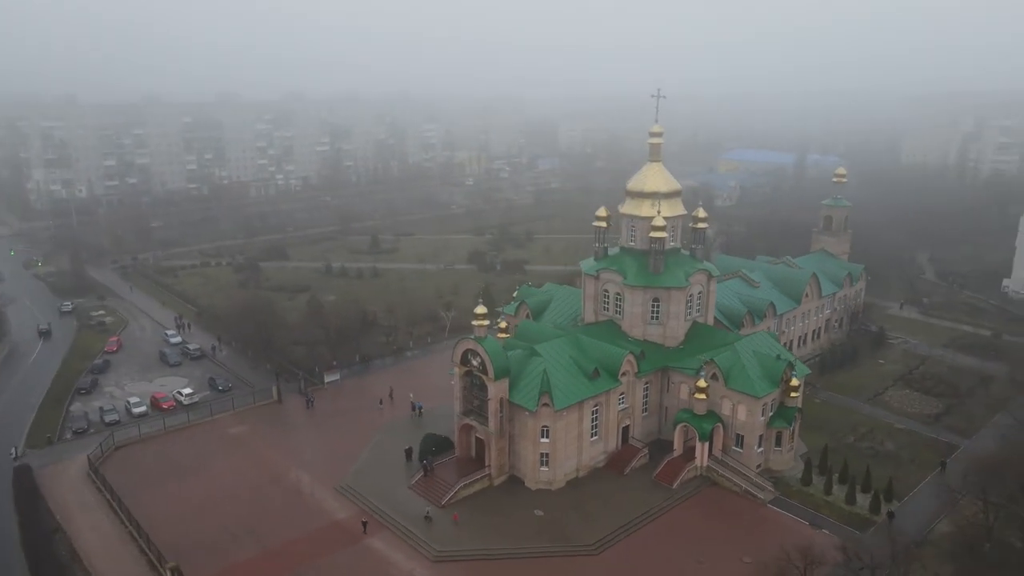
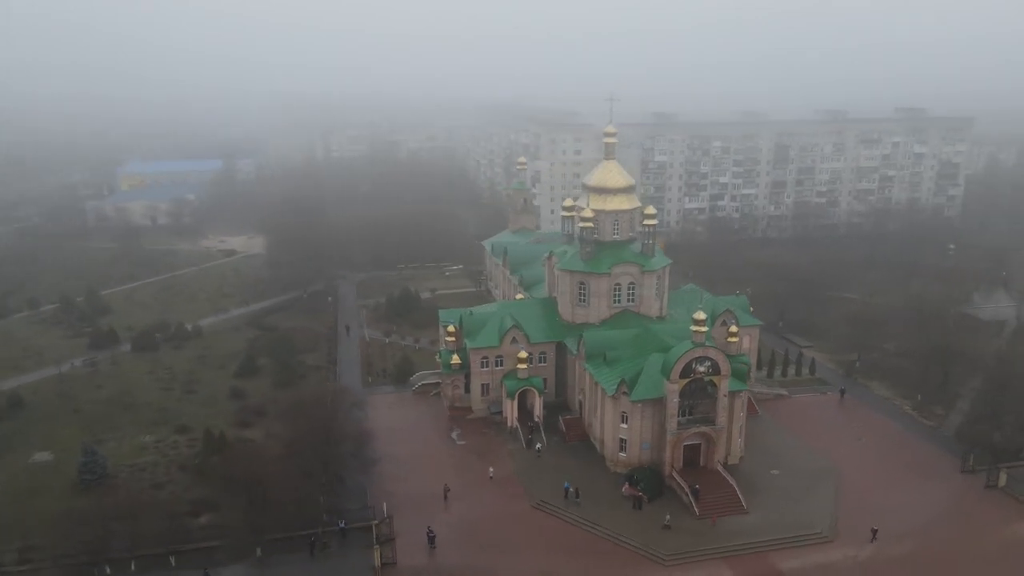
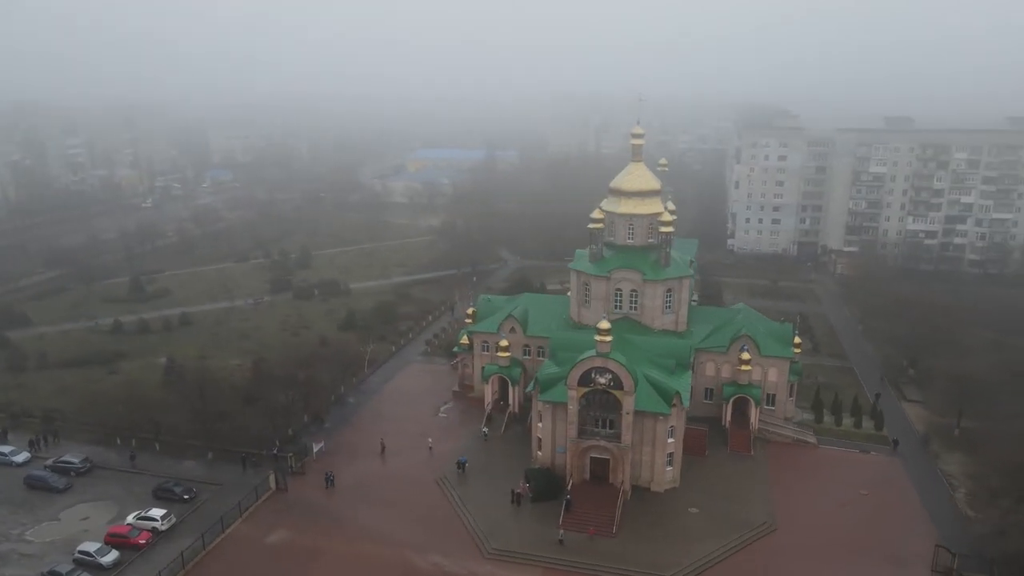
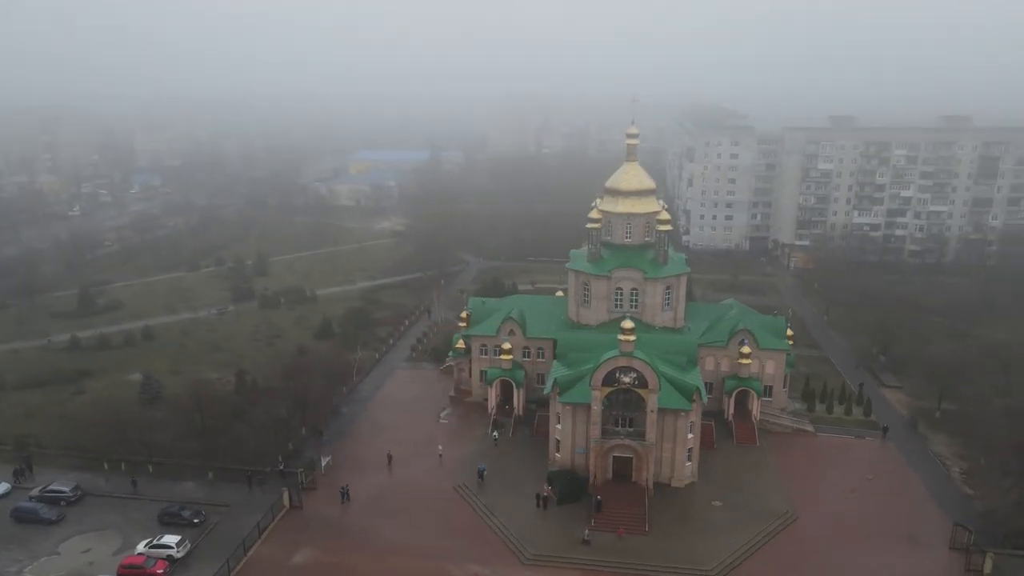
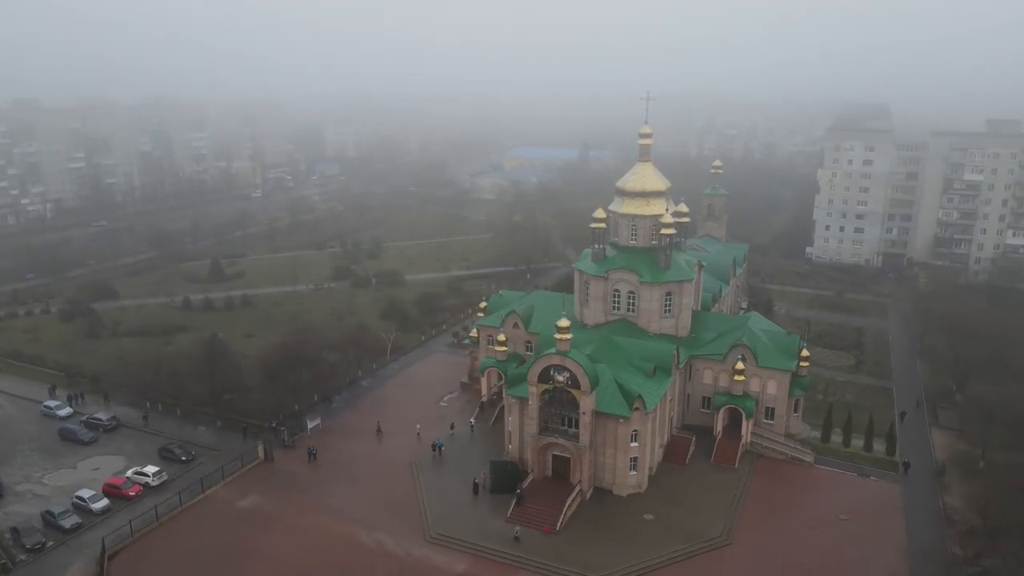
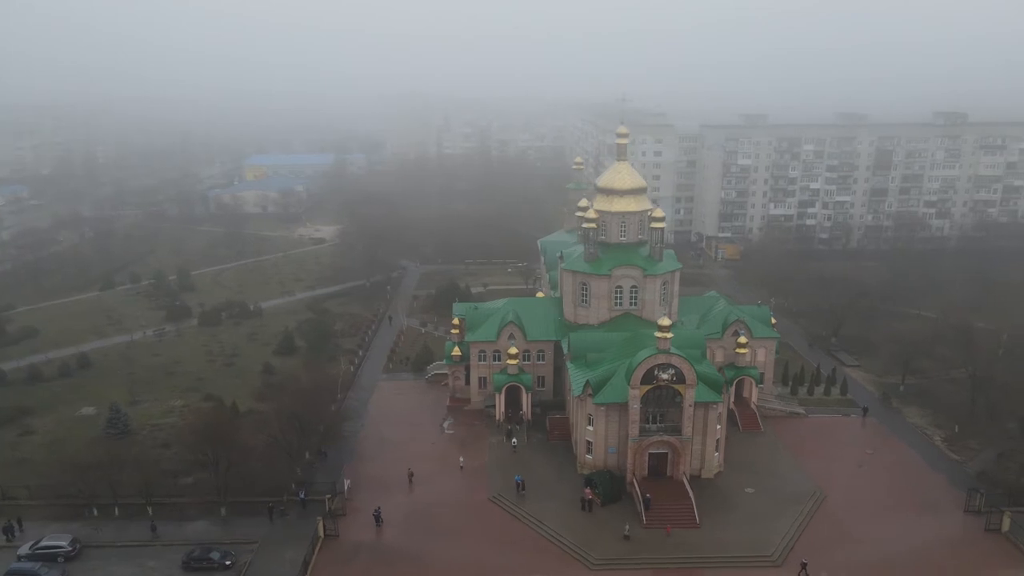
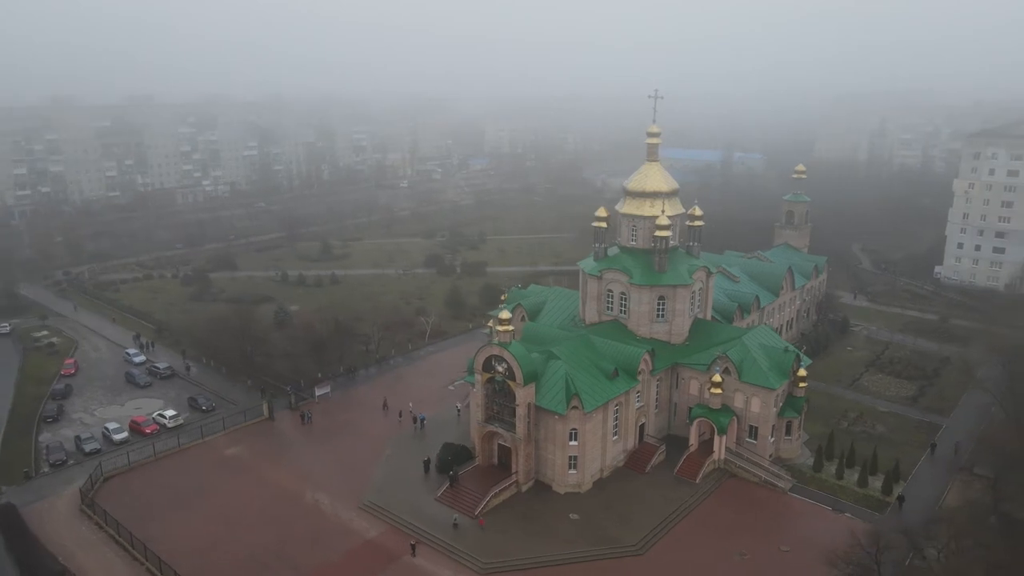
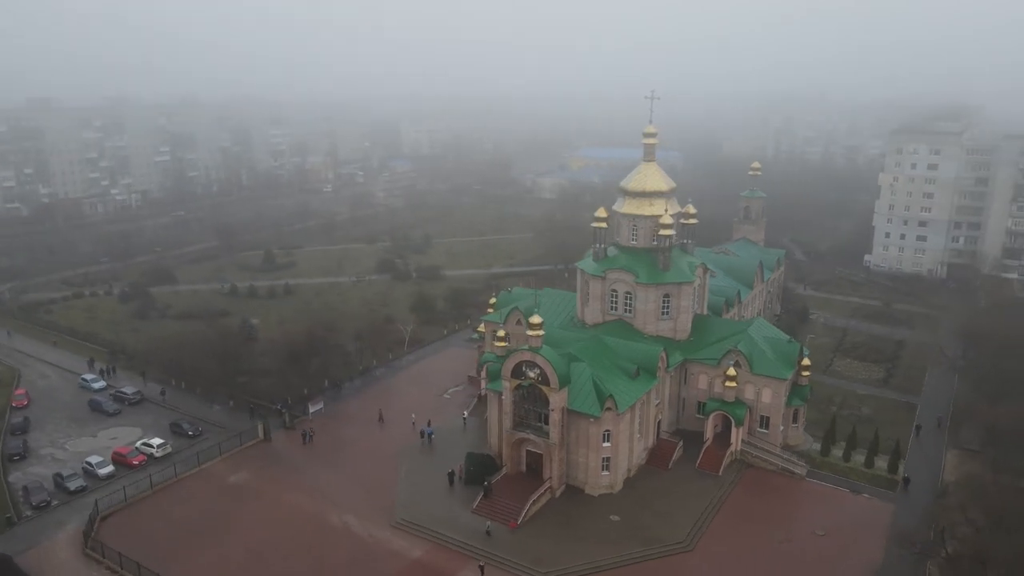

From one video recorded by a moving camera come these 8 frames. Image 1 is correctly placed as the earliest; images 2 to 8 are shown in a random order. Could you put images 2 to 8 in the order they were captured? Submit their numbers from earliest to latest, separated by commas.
7, 8, 5, 3, 4, 6, 2
